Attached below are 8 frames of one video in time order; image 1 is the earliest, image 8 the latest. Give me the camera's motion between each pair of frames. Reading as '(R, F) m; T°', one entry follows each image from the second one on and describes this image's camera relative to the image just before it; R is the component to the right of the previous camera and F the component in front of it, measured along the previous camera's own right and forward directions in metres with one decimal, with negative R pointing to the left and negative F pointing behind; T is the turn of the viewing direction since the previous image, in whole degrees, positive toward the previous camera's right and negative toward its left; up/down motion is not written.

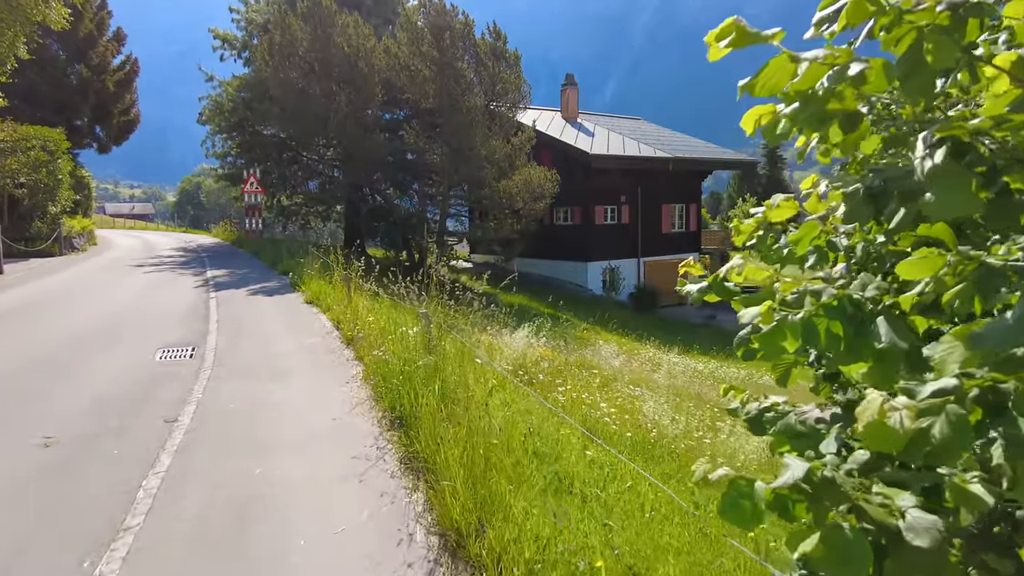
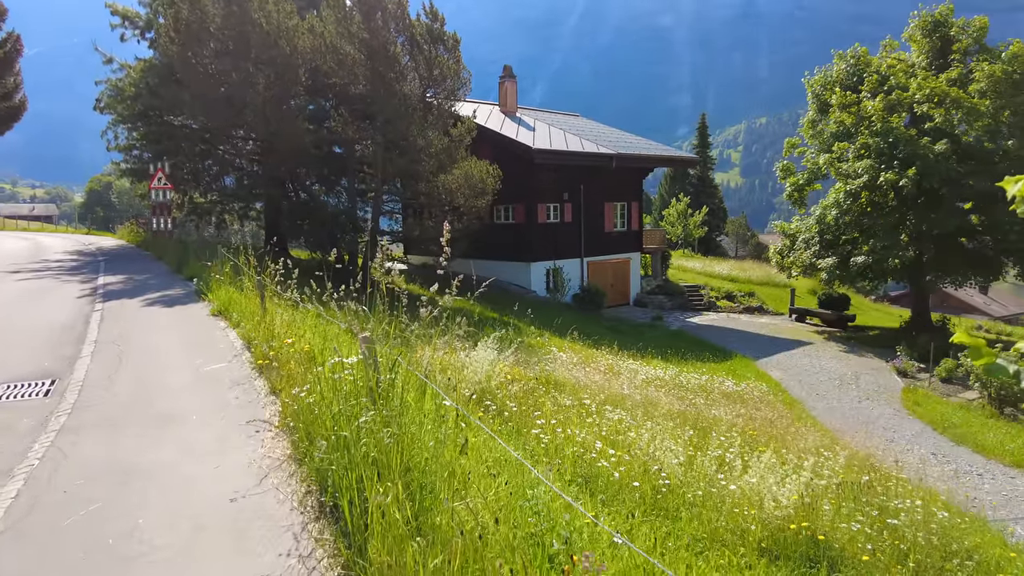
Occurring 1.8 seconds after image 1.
(-0.3, +1.5) m; +6°
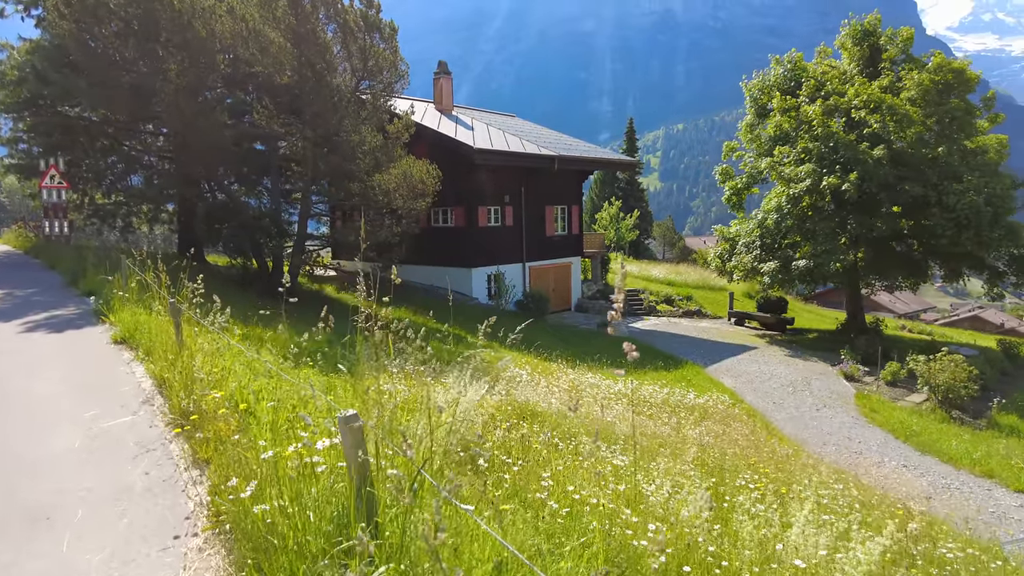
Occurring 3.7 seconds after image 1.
(-0.5, +1.2) m; +6°
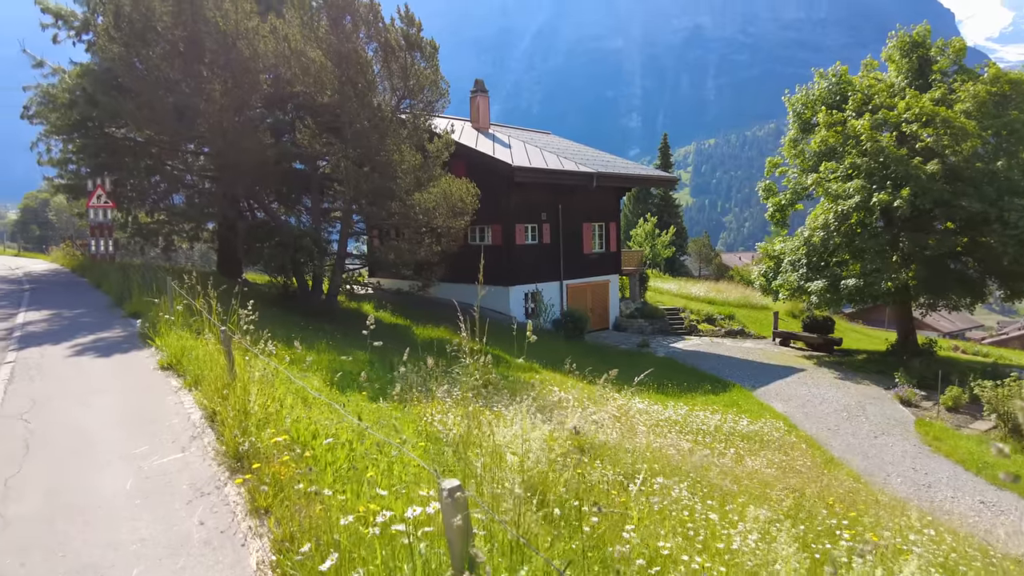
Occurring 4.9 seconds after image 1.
(-0.3, +0.3) m; -3°
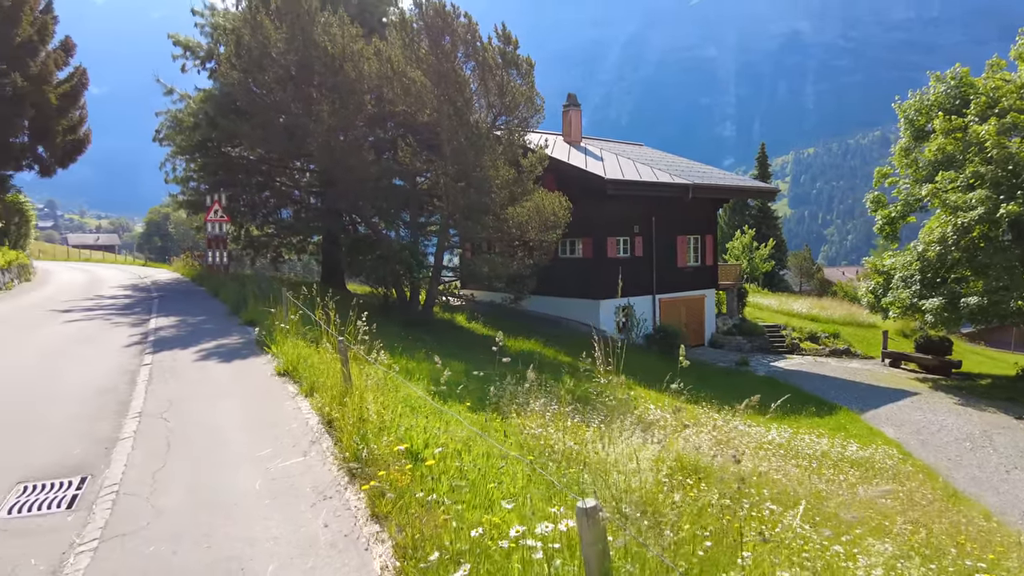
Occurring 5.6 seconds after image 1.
(-0.2, 0.0) m; -8°
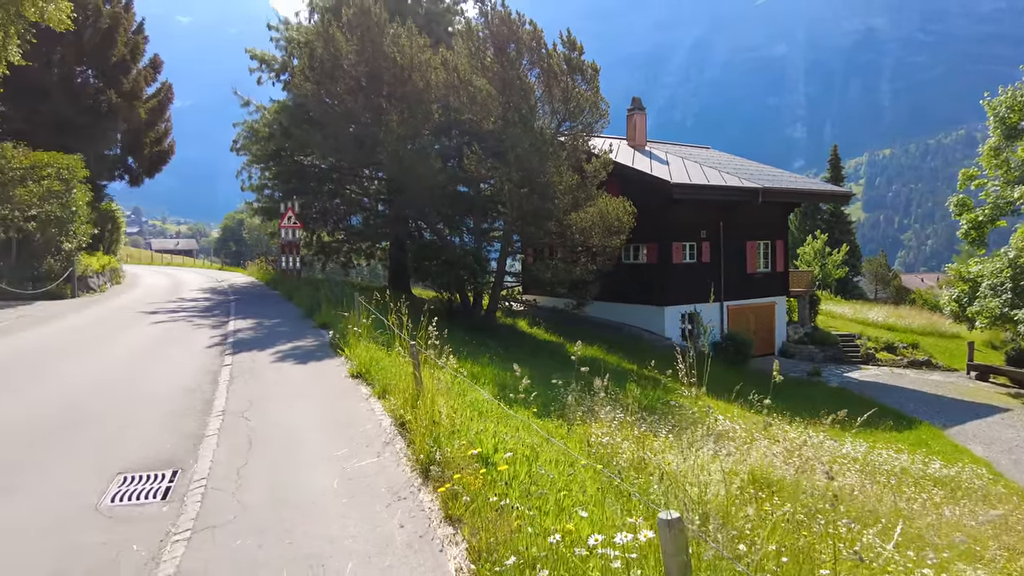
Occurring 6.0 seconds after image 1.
(-0.1, 0.0) m; -5°
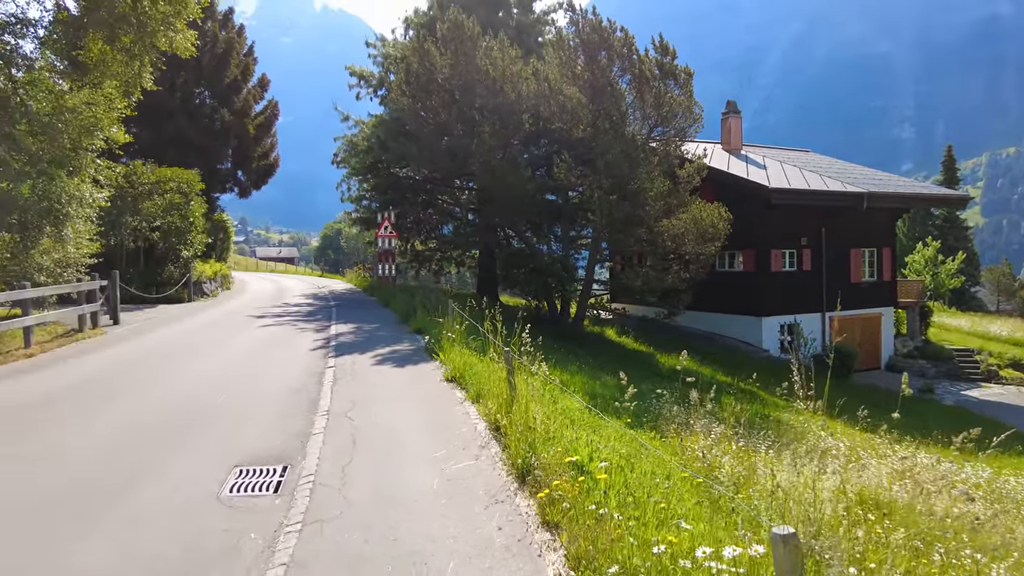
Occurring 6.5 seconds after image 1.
(-0.1, 0.0) m; -8°
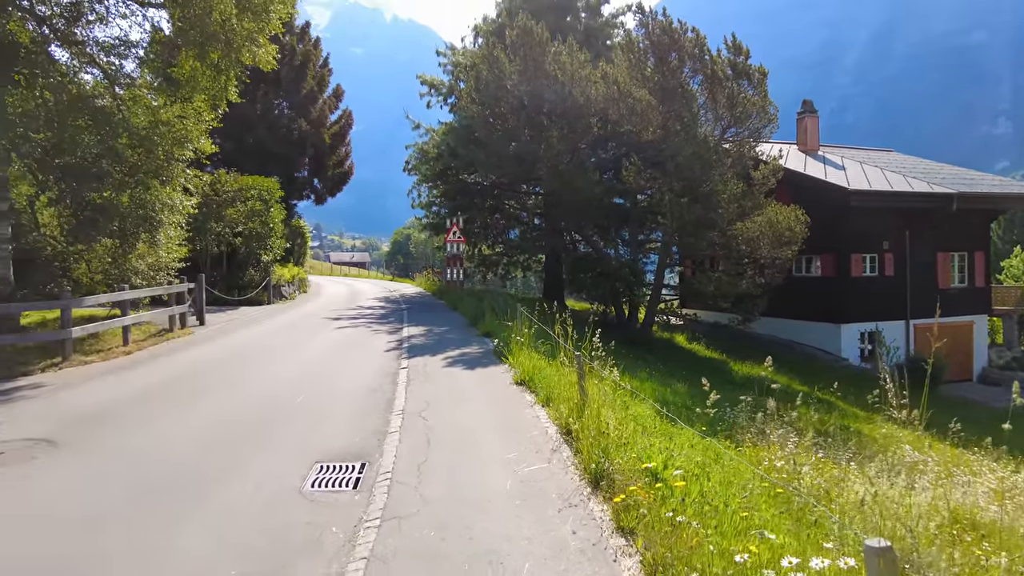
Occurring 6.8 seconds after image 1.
(-0.1, 0.0) m; -6°
